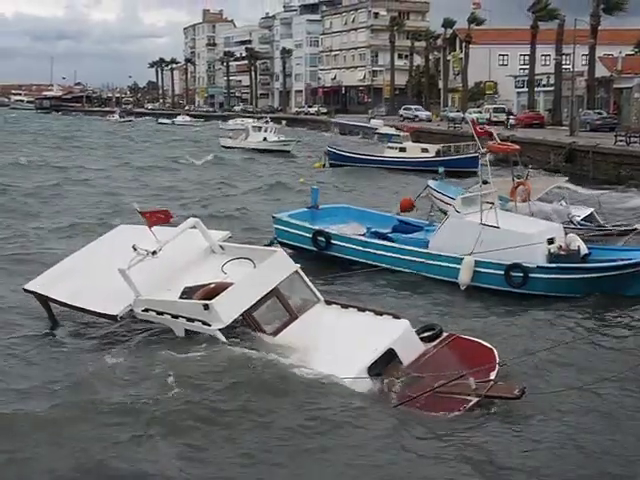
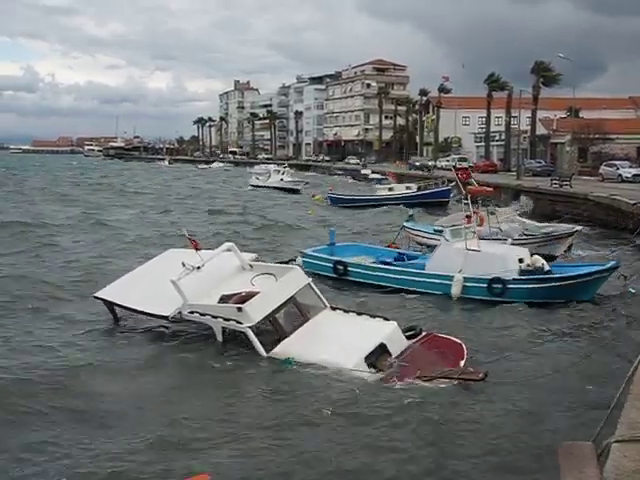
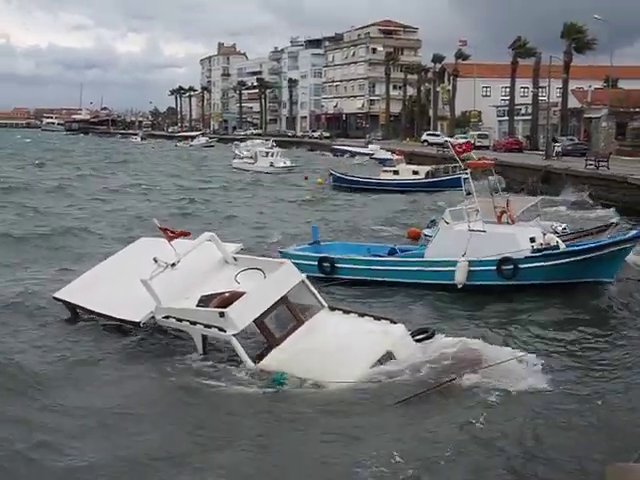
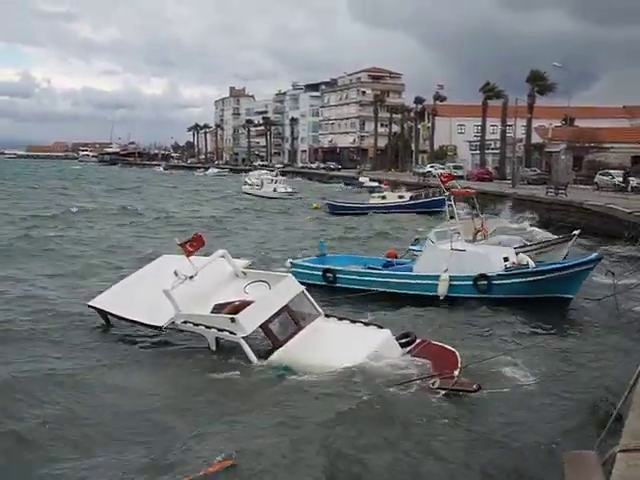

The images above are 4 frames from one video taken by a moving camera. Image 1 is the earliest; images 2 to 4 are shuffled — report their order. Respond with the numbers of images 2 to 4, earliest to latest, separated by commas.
3, 4, 2
